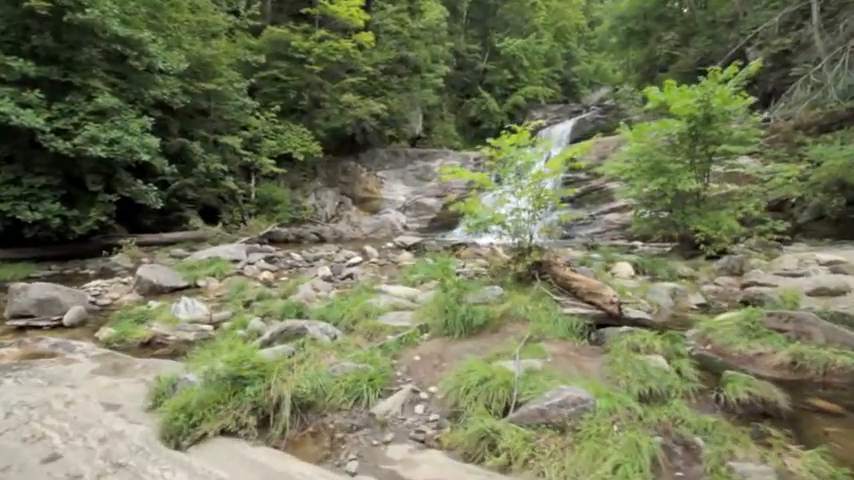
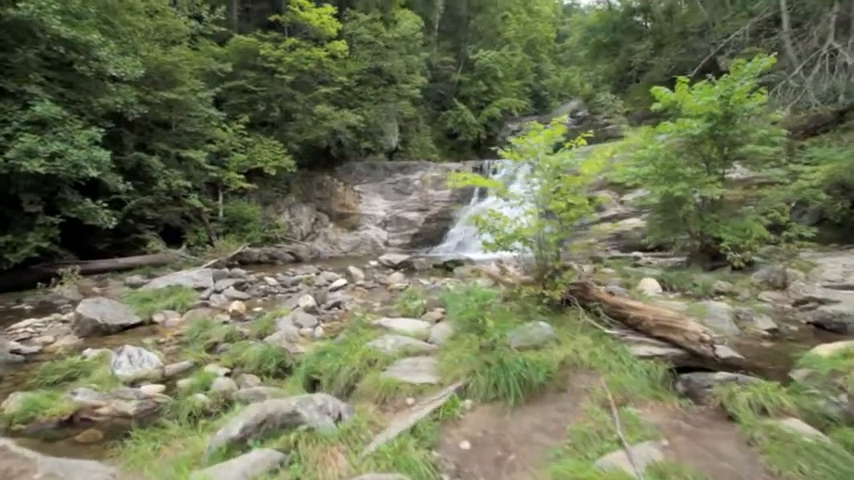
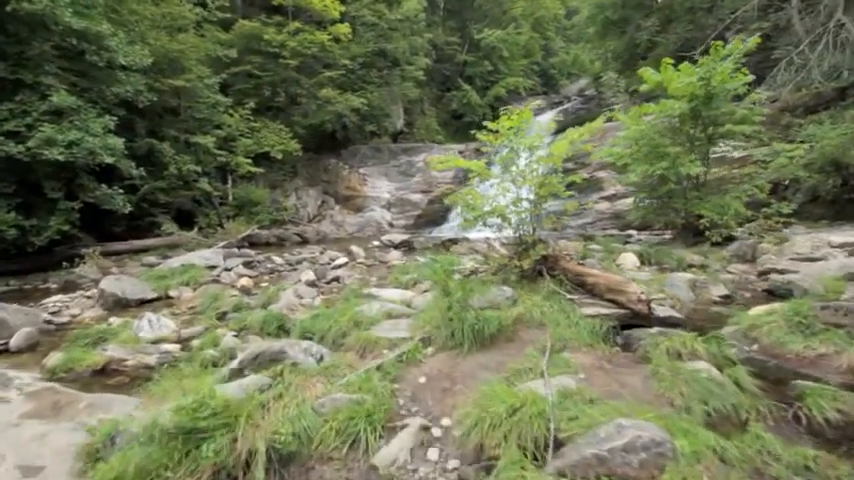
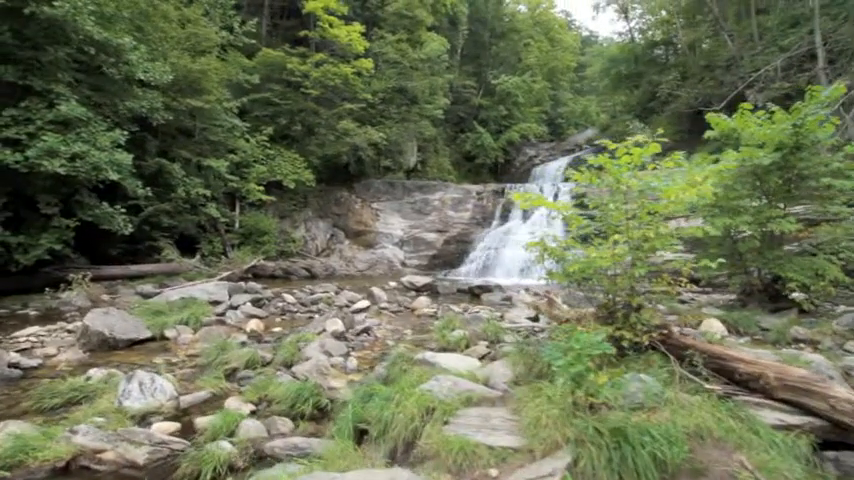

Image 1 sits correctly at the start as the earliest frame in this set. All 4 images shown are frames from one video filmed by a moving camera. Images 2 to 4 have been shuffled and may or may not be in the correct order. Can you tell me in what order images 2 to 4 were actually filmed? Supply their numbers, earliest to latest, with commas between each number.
3, 2, 4
